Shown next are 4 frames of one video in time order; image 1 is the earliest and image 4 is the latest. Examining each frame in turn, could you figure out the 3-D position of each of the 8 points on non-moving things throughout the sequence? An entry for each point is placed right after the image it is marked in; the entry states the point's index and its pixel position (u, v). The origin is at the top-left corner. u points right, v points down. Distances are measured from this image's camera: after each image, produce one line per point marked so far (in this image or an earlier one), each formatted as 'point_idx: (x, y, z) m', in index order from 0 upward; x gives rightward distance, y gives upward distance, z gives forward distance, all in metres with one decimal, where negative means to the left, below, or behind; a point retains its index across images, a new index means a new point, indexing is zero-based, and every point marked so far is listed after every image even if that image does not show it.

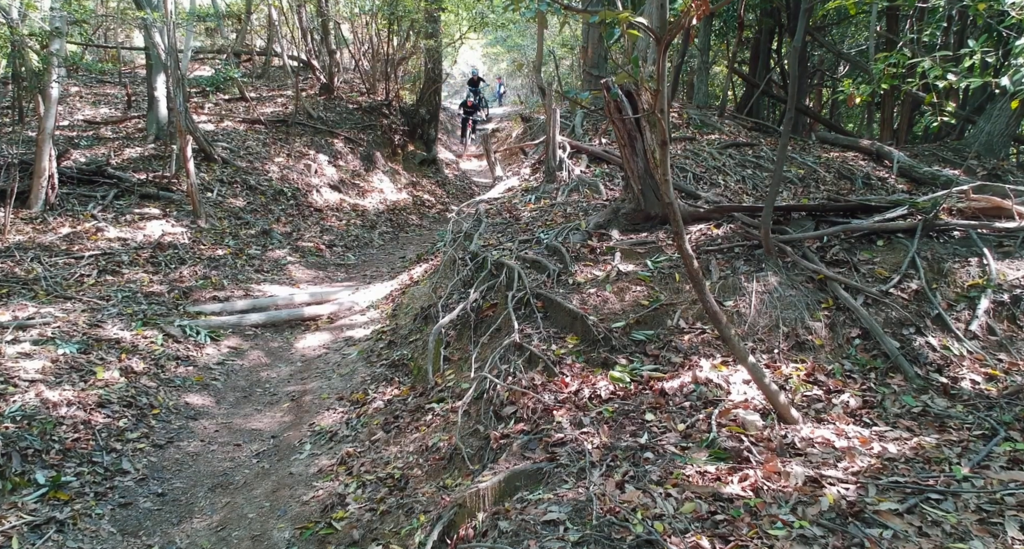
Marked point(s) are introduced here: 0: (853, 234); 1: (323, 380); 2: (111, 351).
0: (+3.0, +0.4, +6.2) m
1: (-1.9, -1.1, +7.1) m
2: (-3.9, -0.7, +6.7) m
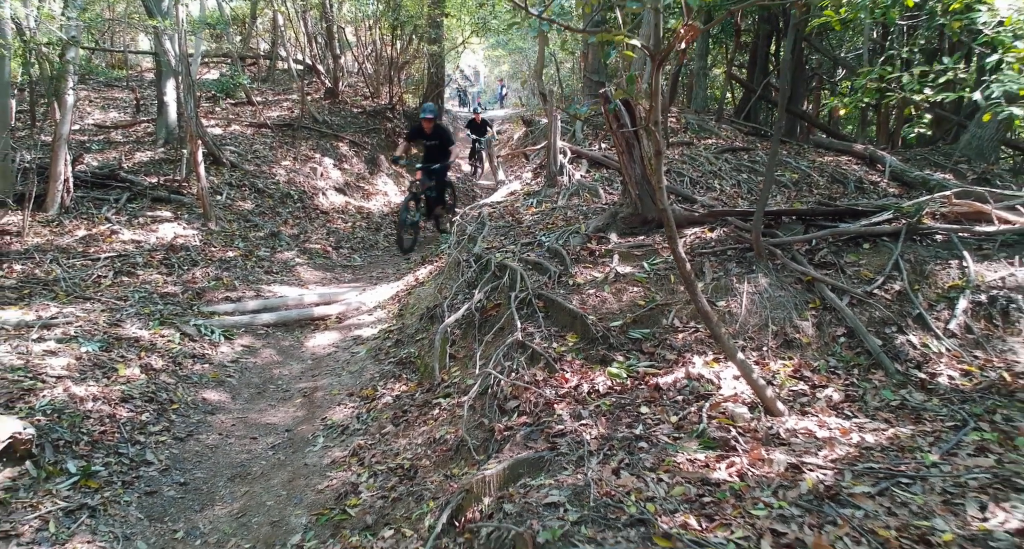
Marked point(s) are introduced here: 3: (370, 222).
0: (+3.0, +0.3, +6.5) m
1: (-1.9, -1.1, +7.4) m
2: (-3.8, -0.8, +7.0) m
3: (-2.9, +1.1, +14.3) m
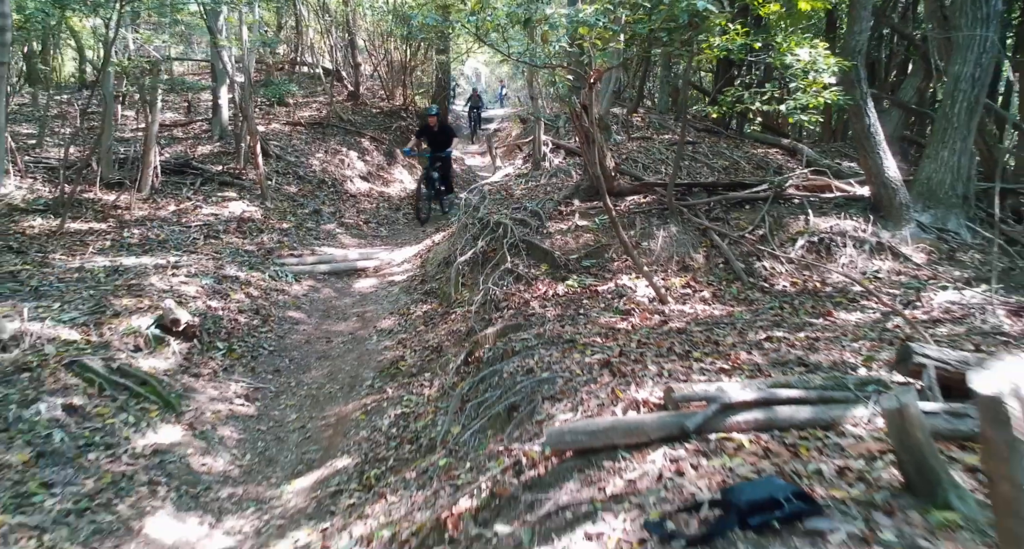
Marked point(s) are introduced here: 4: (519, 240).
0: (+2.9, +1.0, +9.4) m
1: (-2.0, -0.4, +10.4) m
2: (-3.9, -0.1, +10.0) m
3: (-3.0, +1.7, +17.3) m
4: (+0.1, +0.5, +9.3) m
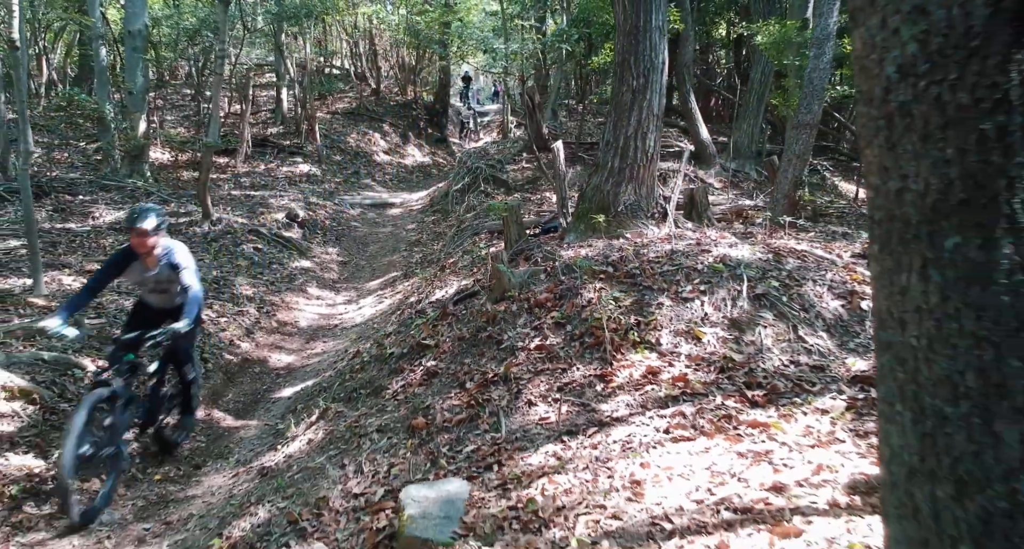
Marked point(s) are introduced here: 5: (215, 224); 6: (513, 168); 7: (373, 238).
0: (+2.3, +2.7, +15.8) m
1: (-2.6, +1.3, +16.8) m
2: (-4.5, +1.6, +16.4) m
3: (-3.6, +3.5, +23.7) m
4: (-0.5, +2.2, +15.6) m
5: (-5.6, +1.0, +13.4) m
6: (0.0, +2.4, +15.8) m
7: (-3.1, +0.8, +15.5) m
